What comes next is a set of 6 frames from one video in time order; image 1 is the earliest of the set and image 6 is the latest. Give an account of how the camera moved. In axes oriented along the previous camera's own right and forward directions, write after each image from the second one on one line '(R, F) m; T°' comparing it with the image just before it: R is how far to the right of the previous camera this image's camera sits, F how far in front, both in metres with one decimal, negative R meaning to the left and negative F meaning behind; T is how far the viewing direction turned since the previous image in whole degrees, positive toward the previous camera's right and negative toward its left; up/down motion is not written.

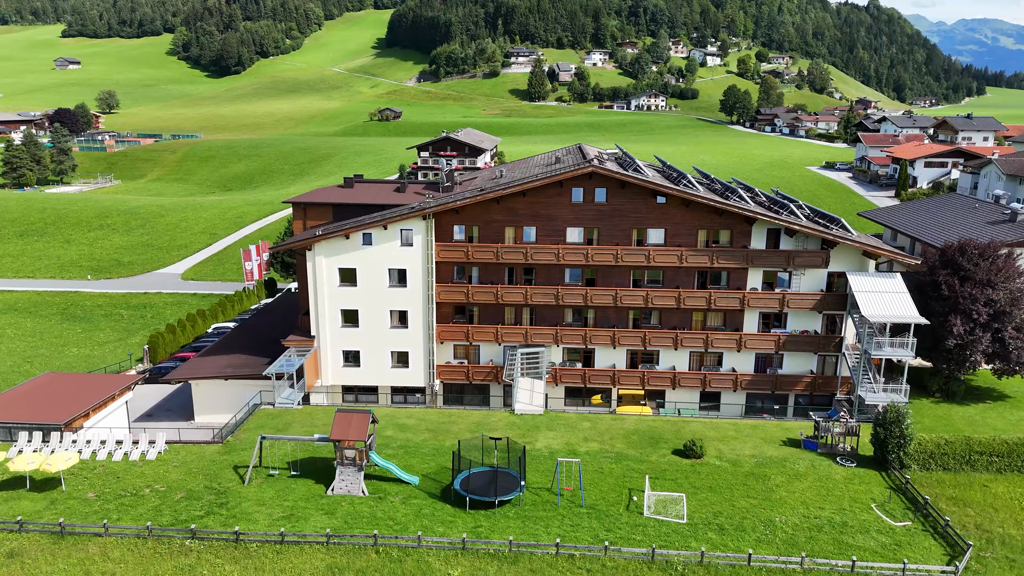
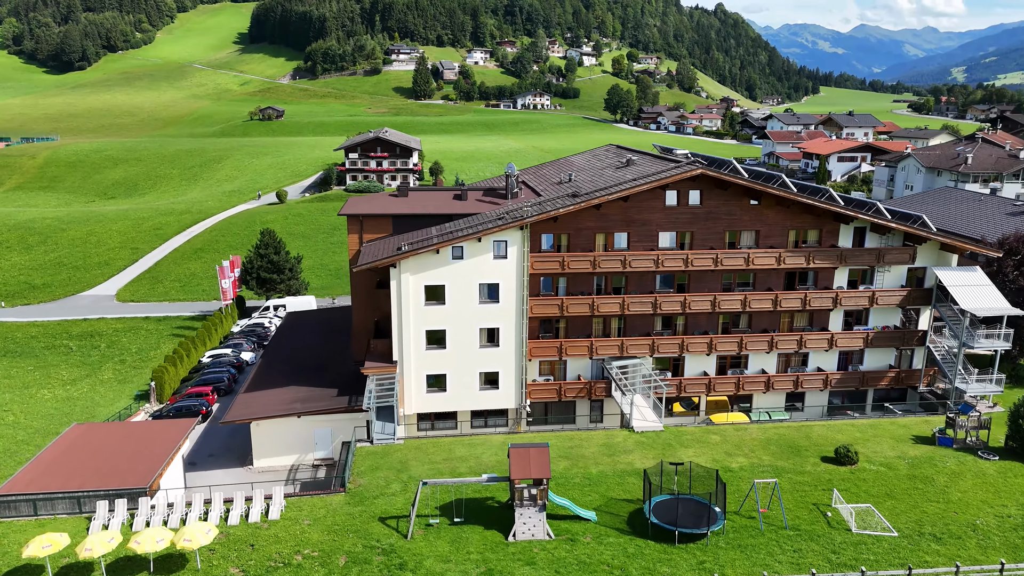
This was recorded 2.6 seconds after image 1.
(-11.3, +3.5) m; +10°
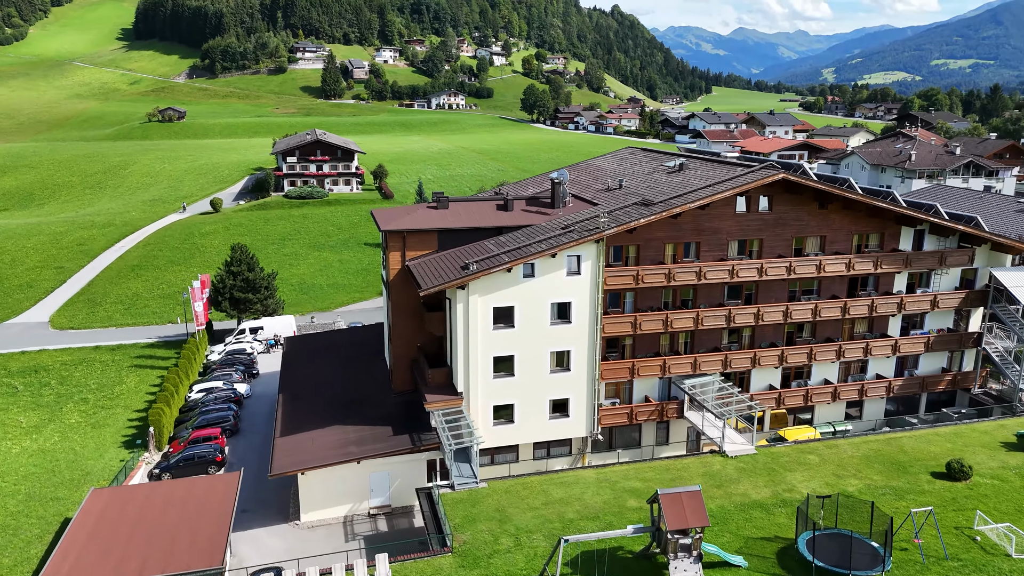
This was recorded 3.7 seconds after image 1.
(-7.5, +3.8) m; +7°
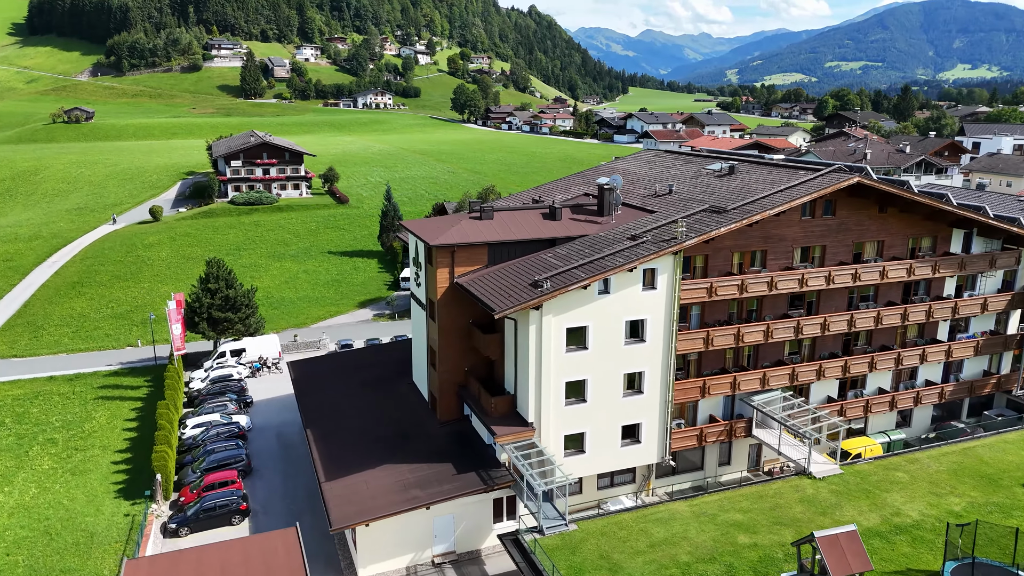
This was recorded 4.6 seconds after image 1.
(-6.0, +3.3) m; +6°
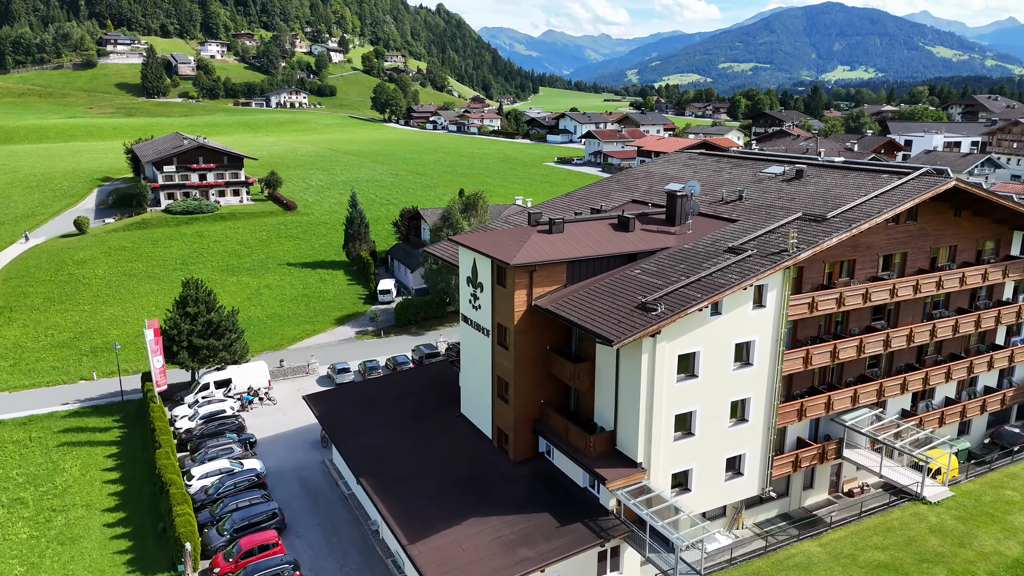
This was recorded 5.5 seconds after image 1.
(-6.7, +4.0) m; +7°
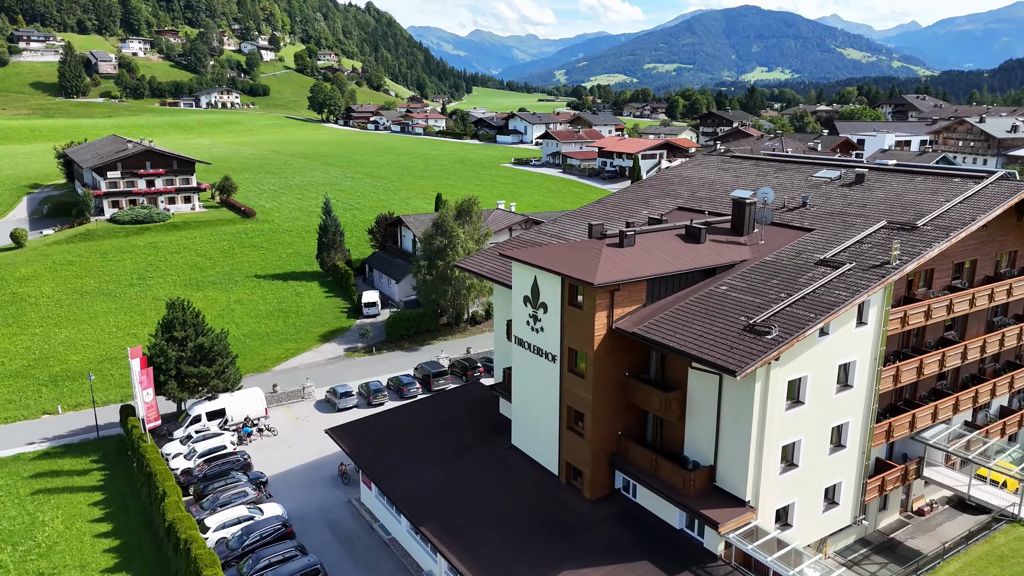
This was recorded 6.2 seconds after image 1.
(-5.0, +3.2) m; +5°
